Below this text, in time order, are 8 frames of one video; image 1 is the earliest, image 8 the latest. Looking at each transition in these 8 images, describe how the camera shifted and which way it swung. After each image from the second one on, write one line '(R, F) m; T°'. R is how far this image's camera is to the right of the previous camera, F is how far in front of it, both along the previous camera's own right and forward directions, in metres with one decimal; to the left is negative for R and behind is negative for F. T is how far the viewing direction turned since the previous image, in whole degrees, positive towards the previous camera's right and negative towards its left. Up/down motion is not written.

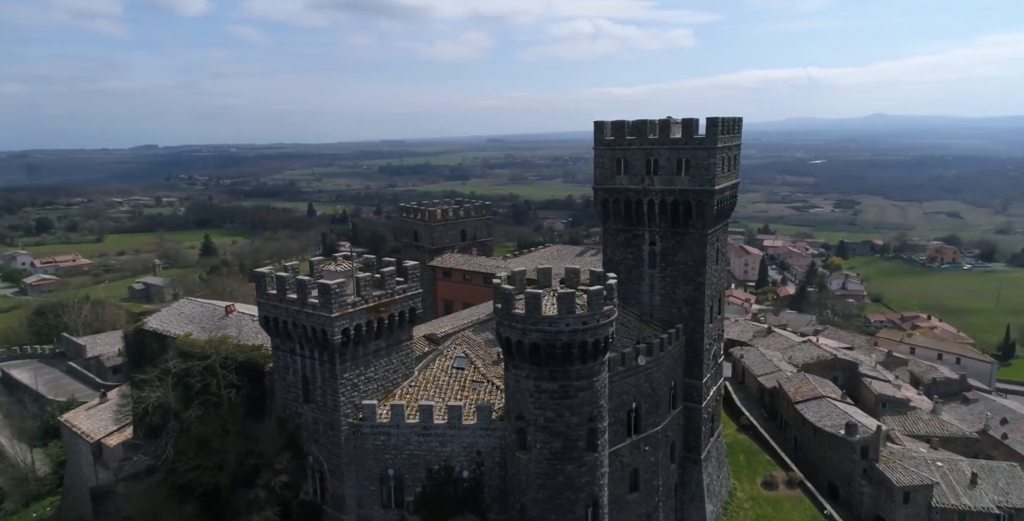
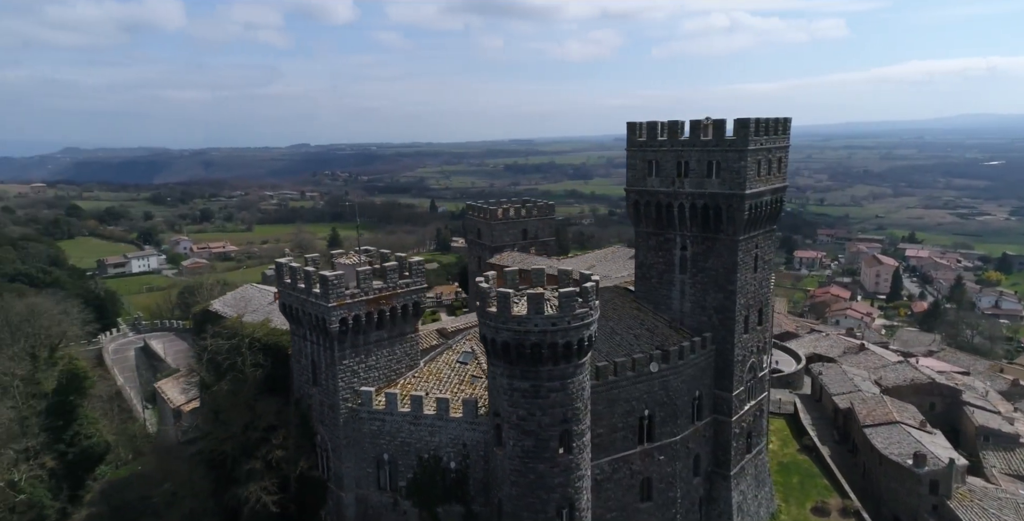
(+5.2, 0.0) m; -13°
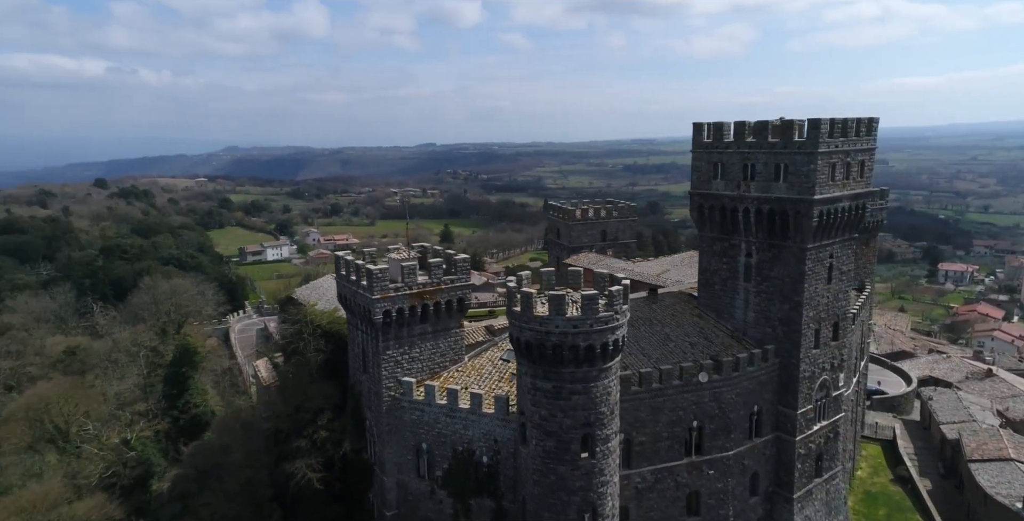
(+3.2, +0.2) m; -11°
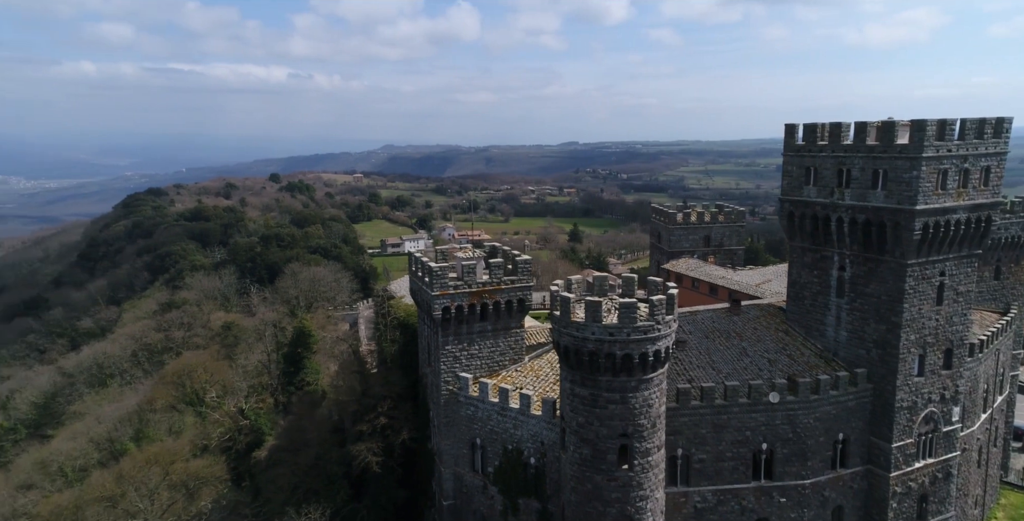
(+3.3, +0.5) m; -13°
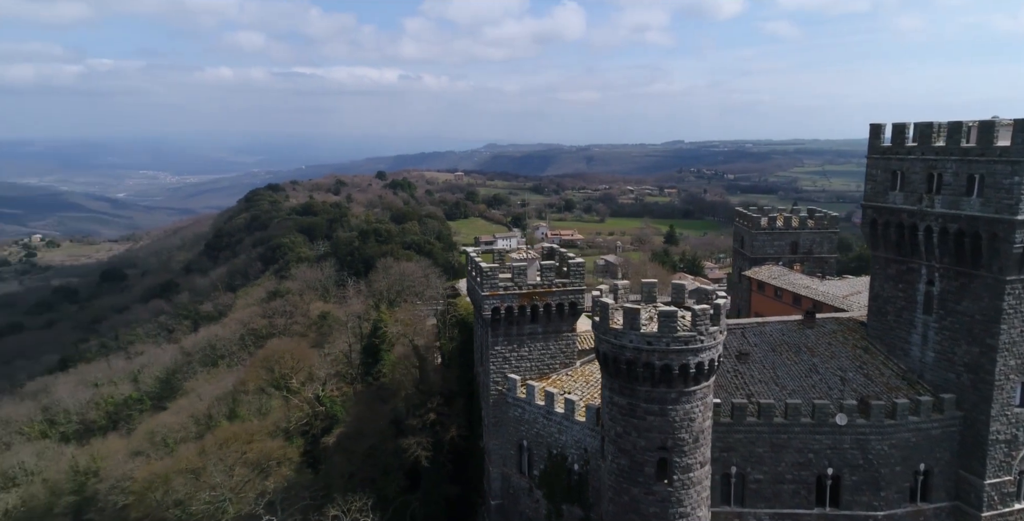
(+1.9, +0.5) m; -9°
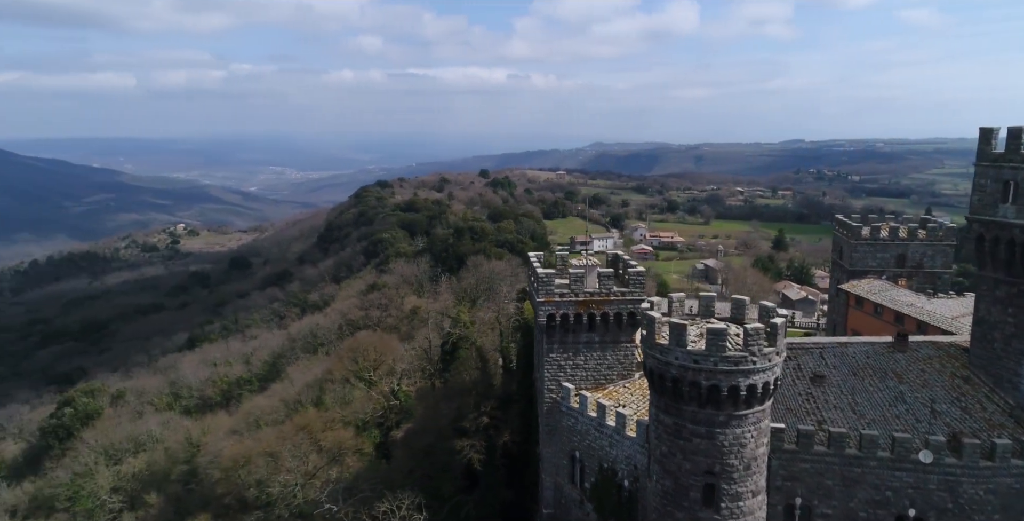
(+1.8, +0.7) m; -9°
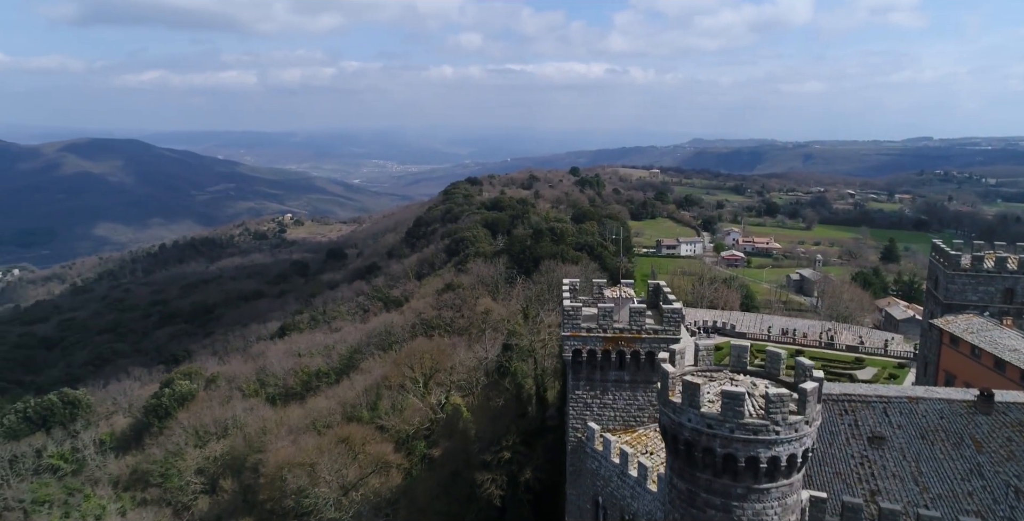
(+2.4, +1.6) m; -9°
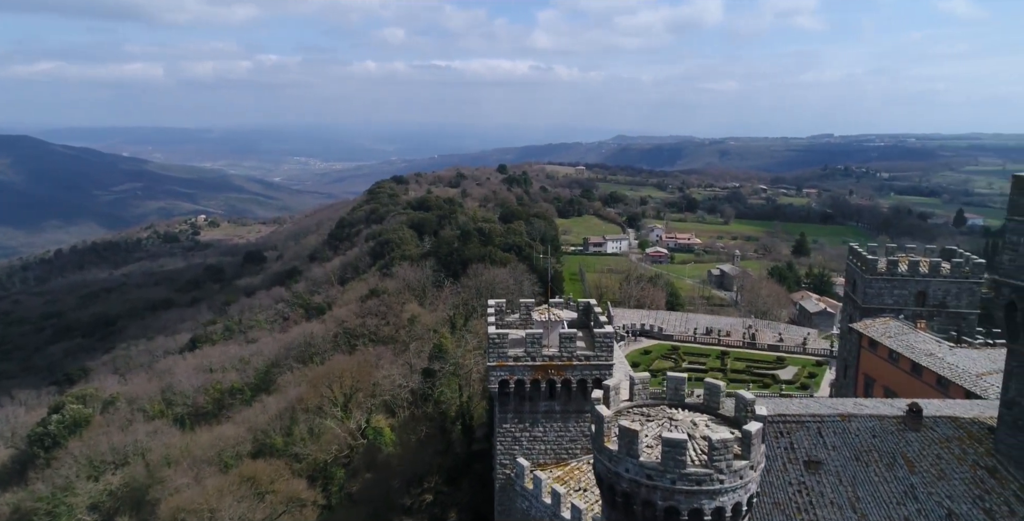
(+0.3, +1.7) m; +6°
